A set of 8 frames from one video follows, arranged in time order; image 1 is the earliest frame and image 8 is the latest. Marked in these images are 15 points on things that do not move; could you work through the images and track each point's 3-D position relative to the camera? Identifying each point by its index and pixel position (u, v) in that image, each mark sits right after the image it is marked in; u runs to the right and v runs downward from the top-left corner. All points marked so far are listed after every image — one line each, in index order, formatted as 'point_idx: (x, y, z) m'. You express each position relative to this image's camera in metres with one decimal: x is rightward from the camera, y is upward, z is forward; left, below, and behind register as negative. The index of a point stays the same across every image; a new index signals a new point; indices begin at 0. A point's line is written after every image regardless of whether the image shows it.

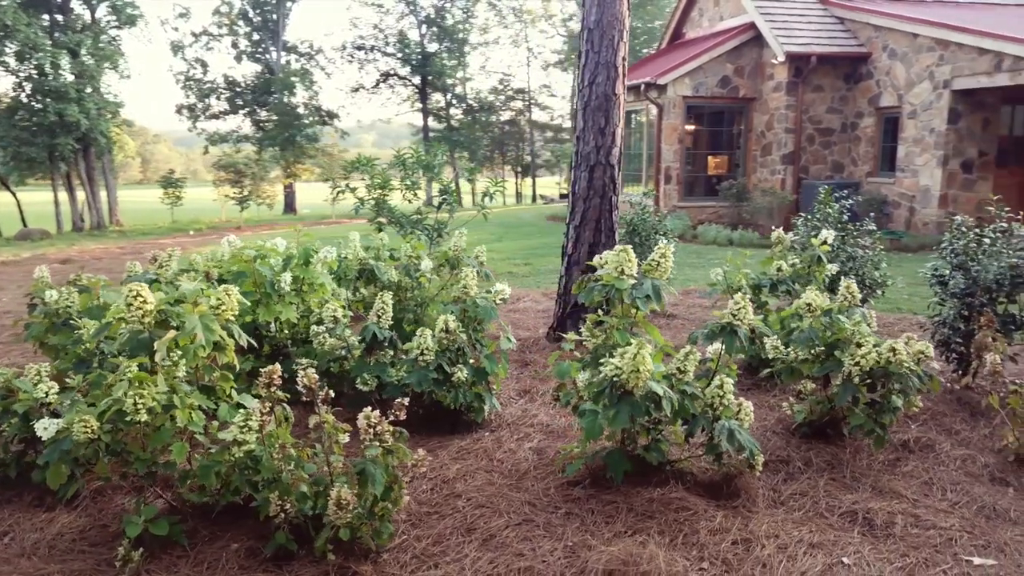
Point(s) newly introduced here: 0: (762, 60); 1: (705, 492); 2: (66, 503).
0: (+4.2, +3.8, +13.7) m
1: (+0.7, -0.7, +2.9) m
2: (-1.6, -0.8, +3.0) m
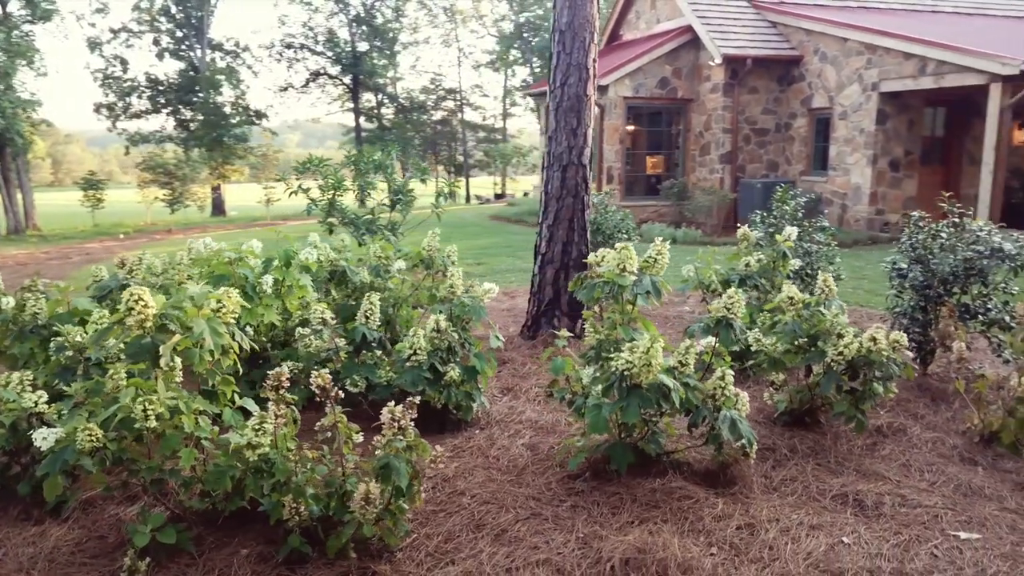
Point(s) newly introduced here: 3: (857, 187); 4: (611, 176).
0: (+3.2, +3.9, +14.0) m
1: (+0.7, -0.7, +3.0) m
2: (-1.6, -0.8, +2.9) m
3: (+5.2, +1.5, +12.2) m
4: (+1.8, +2.0, +14.2) m
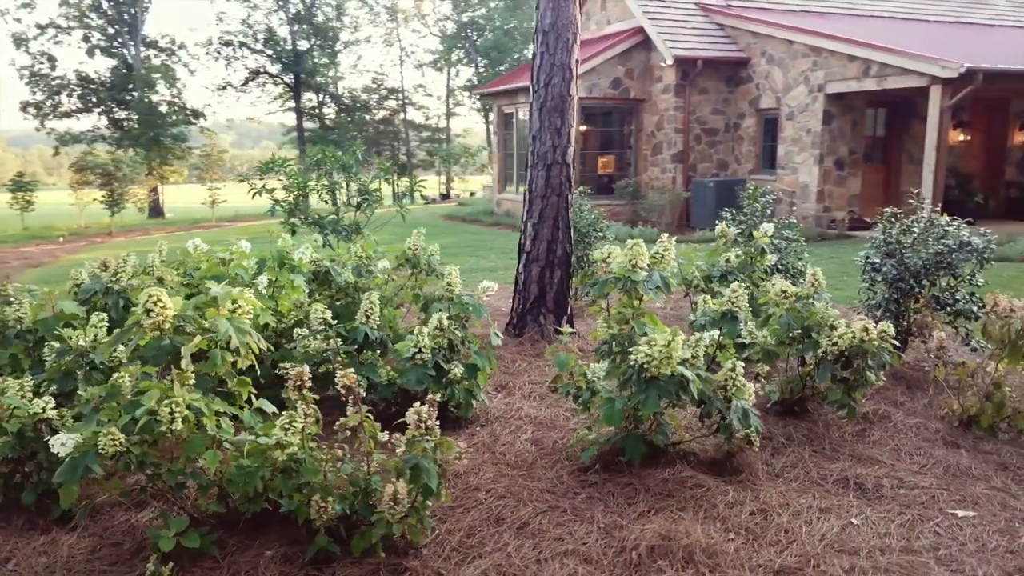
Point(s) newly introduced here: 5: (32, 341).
0: (+2.4, +3.9, +14.3) m
1: (+0.7, -0.7, +3.1) m
2: (-1.5, -0.8, +2.8) m
3: (+4.5, +1.6, +12.6) m
4: (+1.0, +2.0, +14.3) m
5: (-2.1, -0.2, +3.6) m
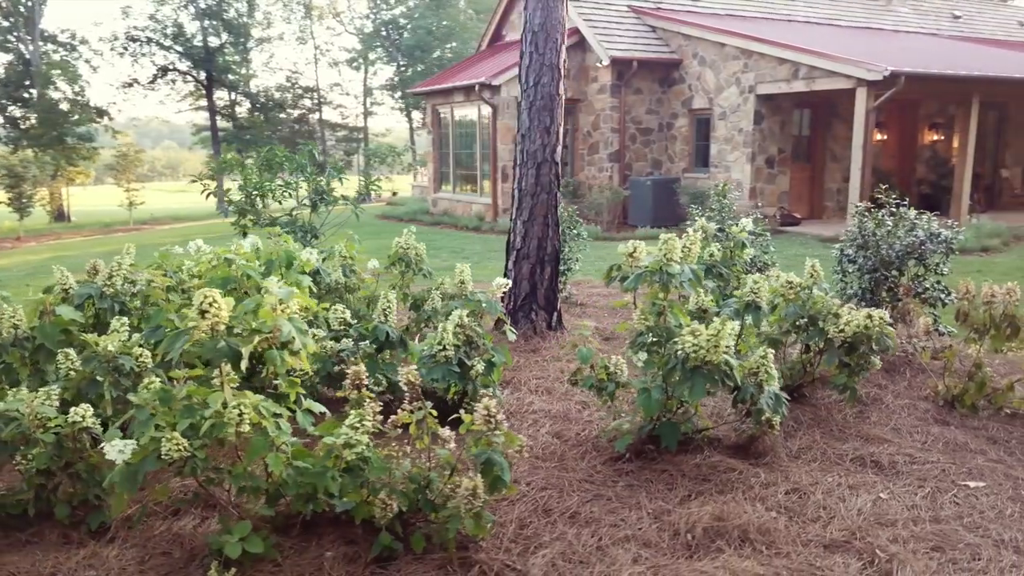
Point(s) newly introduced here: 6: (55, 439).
0: (+1.3, +4.0, +14.5) m
1: (+0.9, -0.7, +3.2) m
2: (-1.4, -0.8, +2.7) m
3: (+3.6, +1.7, +13.1) m
4: (-0.1, +2.0, +14.4) m
5: (-2.0, -0.3, +3.4) m
6: (-1.4, -0.5, +2.6) m
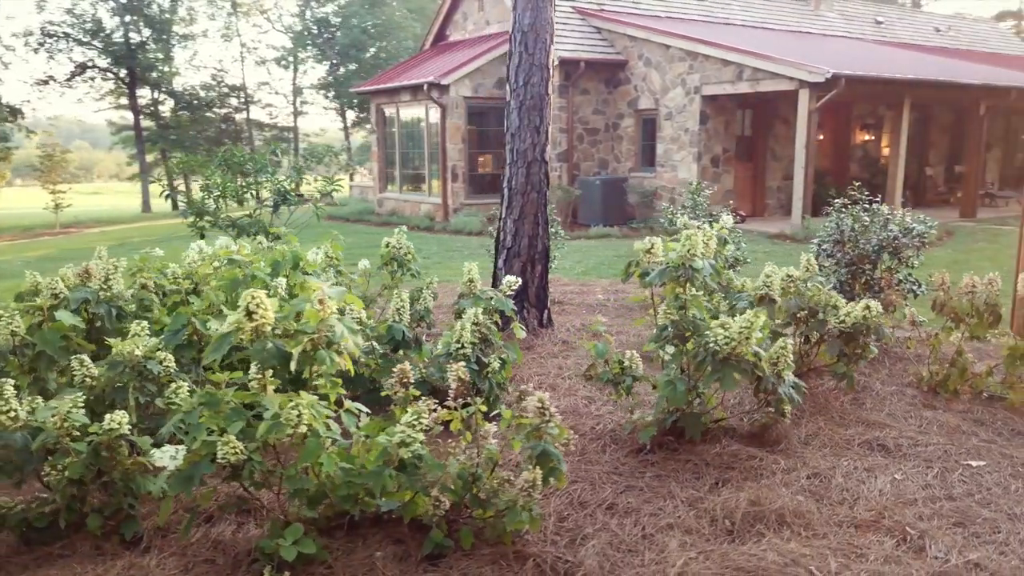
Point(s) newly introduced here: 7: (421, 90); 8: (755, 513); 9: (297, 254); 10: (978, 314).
0: (+0.4, +4.0, +14.6) m
1: (+1.0, -0.6, +3.3) m
2: (-1.2, -0.8, +2.6) m
3: (+2.8, +1.8, +13.4) m
4: (-1.0, +2.0, +14.4) m
5: (-1.9, -0.3, +3.3) m
6: (-1.3, -0.5, +2.5) m
7: (-1.7, +3.6, +14.8) m
8: (+0.8, -0.8, +2.7) m
9: (-1.0, +0.2, +3.8) m
10: (+2.3, -0.1, +4.0) m
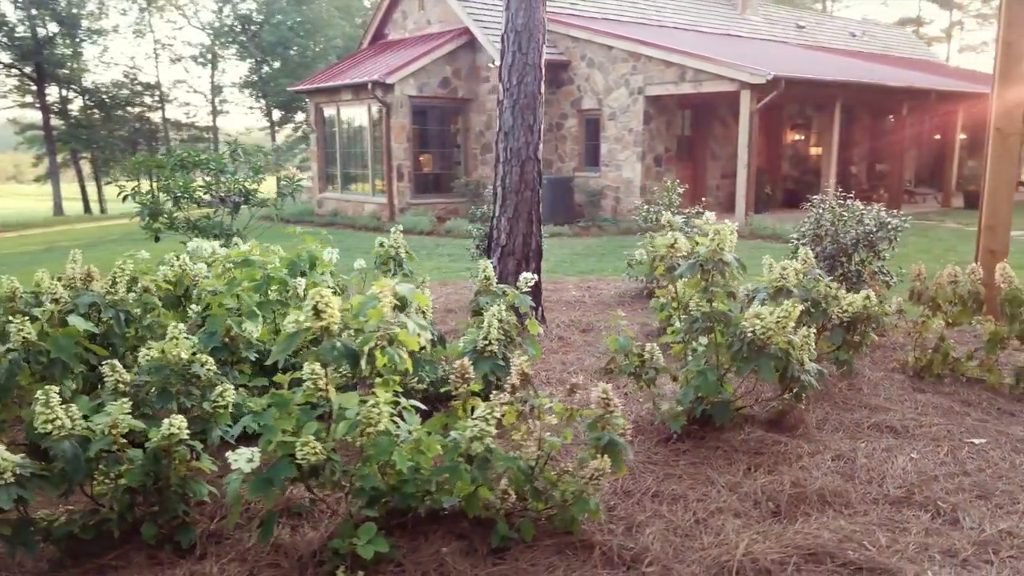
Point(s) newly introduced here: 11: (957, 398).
0: (-0.6, +4.0, +14.6) m
1: (+1.1, -0.6, +3.5) m
2: (-1.0, -0.8, +2.6) m
3: (+2.0, +1.8, +13.7) m
4: (-2.0, +2.0, +14.3) m
5: (-1.8, -0.3, +3.1) m
6: (-1.1, -0.5, +2.4) m
7: (-2.7, +3.6, +14.7) m
8: (+1.0, -0.7, +2.9) m
9: (-0.9, +0.2, +3.8) m
10: (+2.3, -0.1, +4.3) m
11: (+2.2, -0.5, +4.0) m
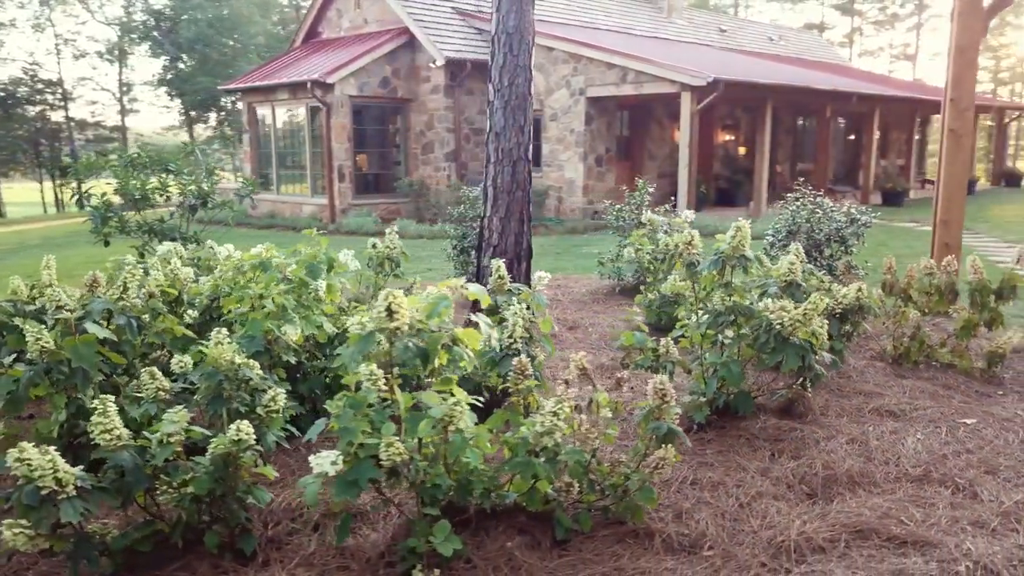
0: (-1.7, +4.0, +14.6) m
1: (+1.2, -0.6, +3.6) m
2: (-0.8, -0.8, +2.5) m
3: (+1.0, +1.8, +13.9) m
4: (-3.0, +2.0, +14.1) m
5: (-1.7, -0.3, +3.0) m
6: (-0.9, -0.5, +2.4) m
7: (-3.7, +3.5, +14.4) m
8: (+1.2, -0.7, +3.0) m
9: (-0.9, +0.2, +3.7) m
10: (+2.3, 0.0, +4.6) m
11: (+2.2, -0.5, +4.3) m
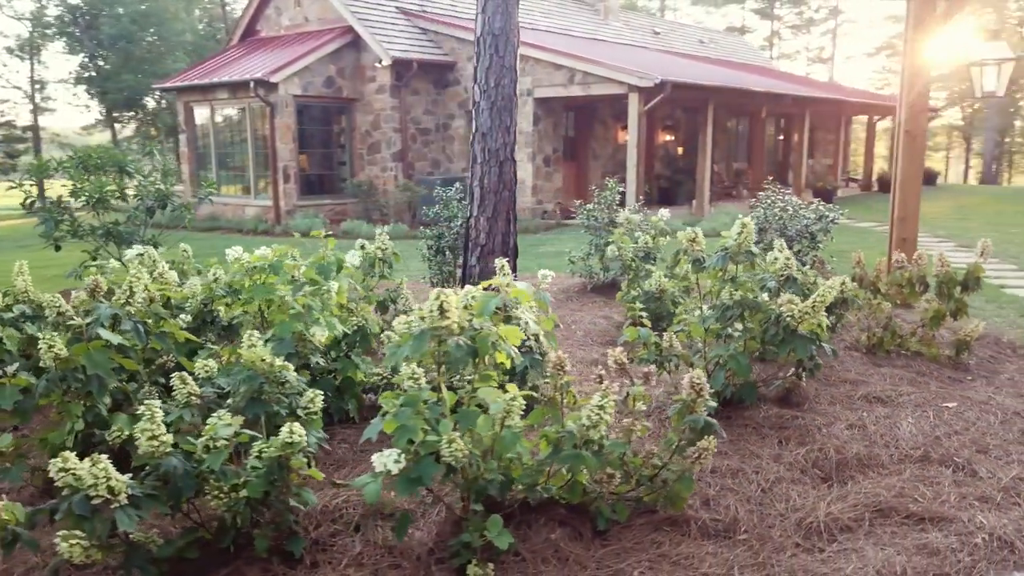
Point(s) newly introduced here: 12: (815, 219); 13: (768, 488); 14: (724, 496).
0: (-2.7, +4.0, +14.4) m
1: (+1.2, -0.5, +3.8) m
2: (-0.6, -0.8, +2.5) m
3: (+0.1, +1.9, +14.0) m
4: (-3.8, +1.9, +13.9) m
5: (-1.6, -0.3, +2.9) m
6: (-0.7, -0.5, +2.4) m
7: (-4.7, +3.5, +14.1) m
8: (+1.3, -0.7, +3.2) m
9: (-0.8, +0.1, +3.7) m
10: (+2.3, 0.0, +4.8) m
11: (+2.2, -0.5, +4.5) m
12: (+2.0, +0.5, +5.5) m
13: (+0.9, -0.7, +3.0) m
14: (+0.8, -0.8, +3.0) m
